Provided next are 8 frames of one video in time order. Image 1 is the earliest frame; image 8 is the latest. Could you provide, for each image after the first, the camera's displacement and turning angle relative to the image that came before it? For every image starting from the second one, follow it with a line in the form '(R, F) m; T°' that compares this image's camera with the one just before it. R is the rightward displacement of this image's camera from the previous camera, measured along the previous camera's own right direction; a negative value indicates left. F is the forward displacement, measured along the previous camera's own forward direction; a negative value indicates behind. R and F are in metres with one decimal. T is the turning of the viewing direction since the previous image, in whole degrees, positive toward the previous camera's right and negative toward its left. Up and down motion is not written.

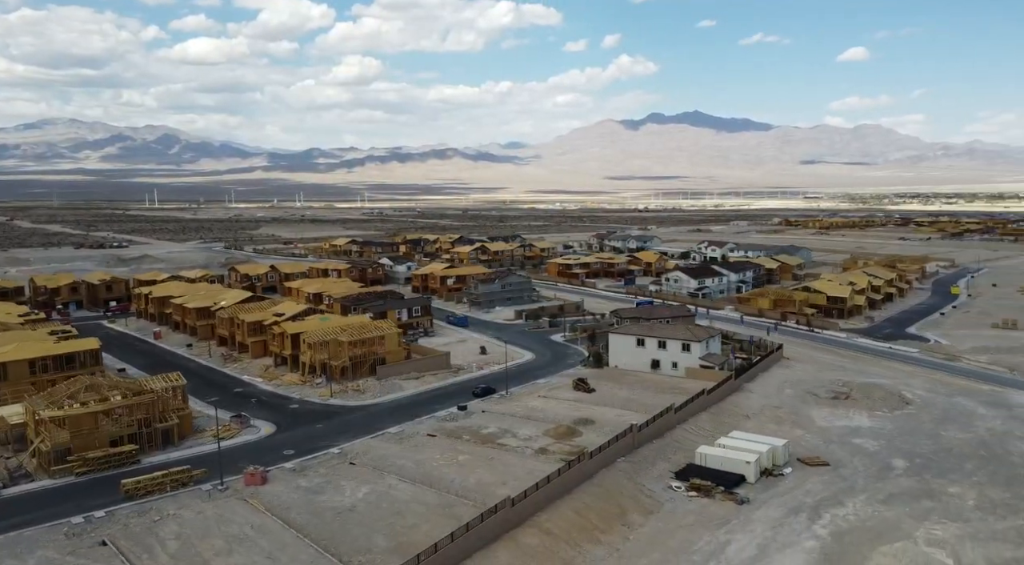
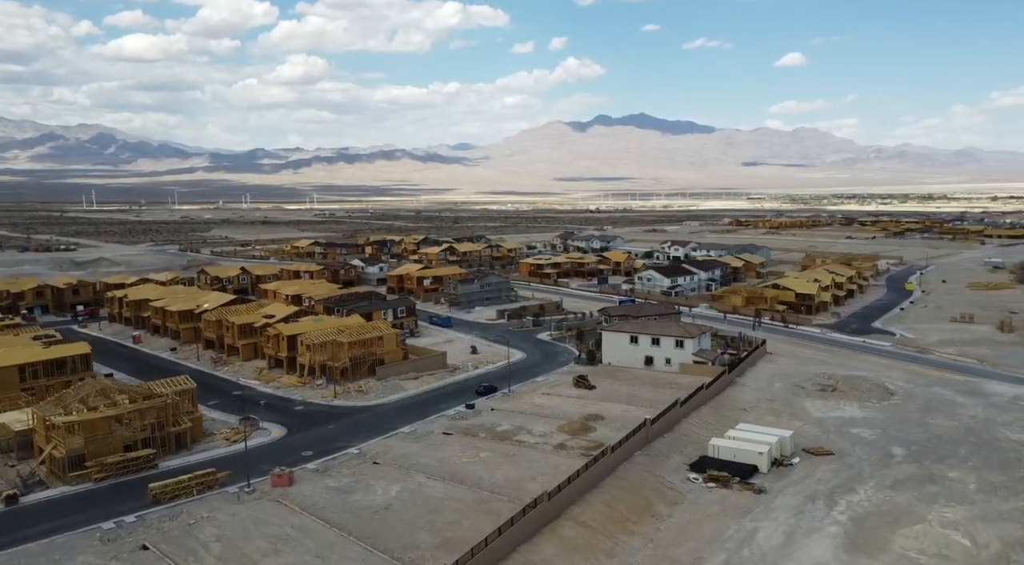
(-2.0, -0.1) m; +3°
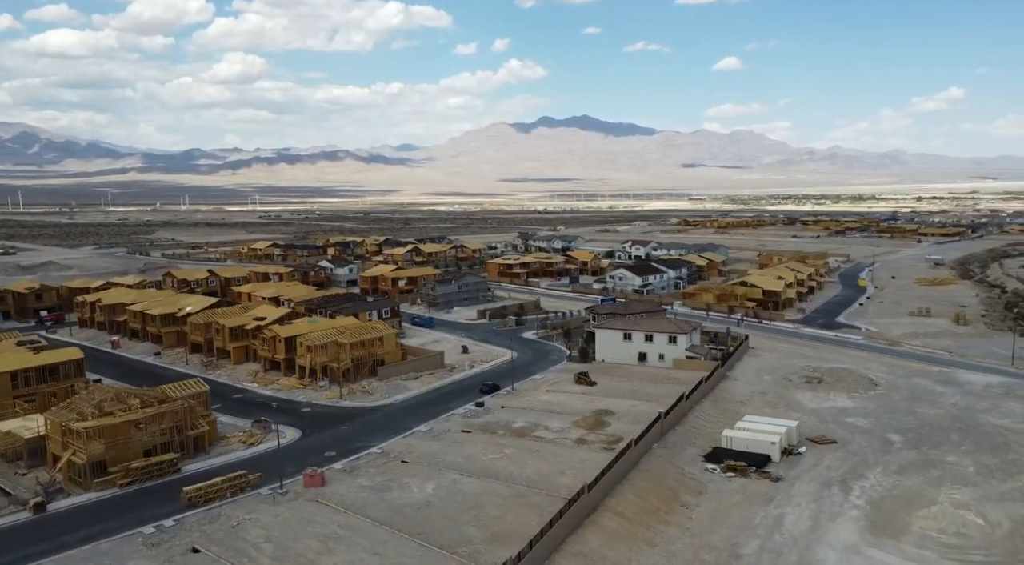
(-2.2, -0.2) m; +4°
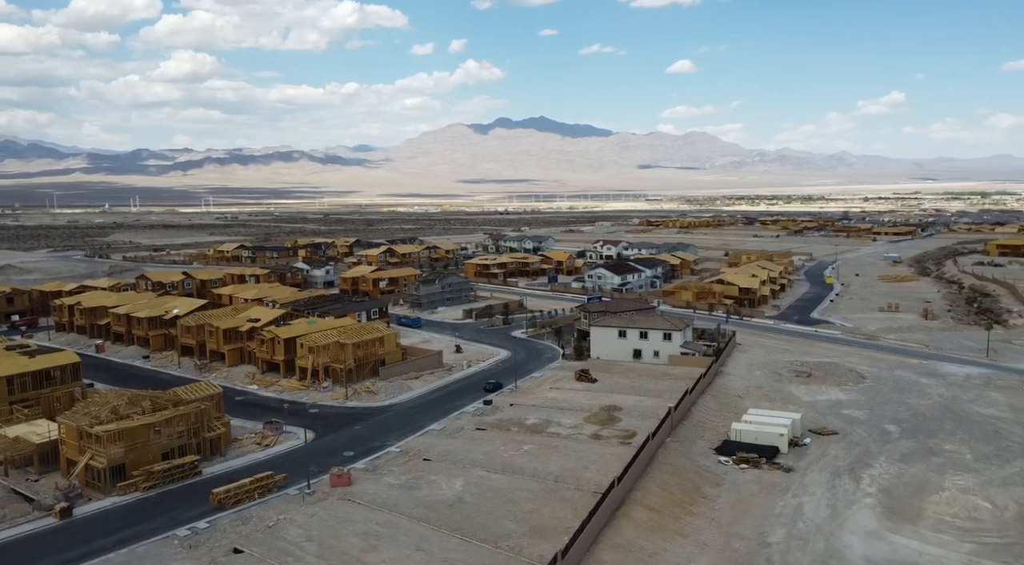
(-1.7, -0.1) m; +3°
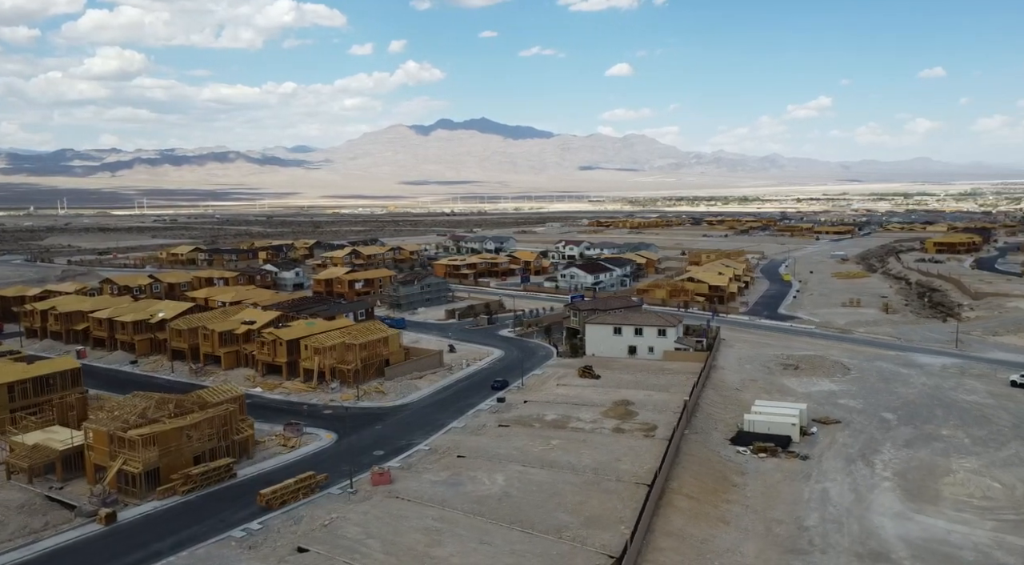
(-2.4, -0.2) m; +4°
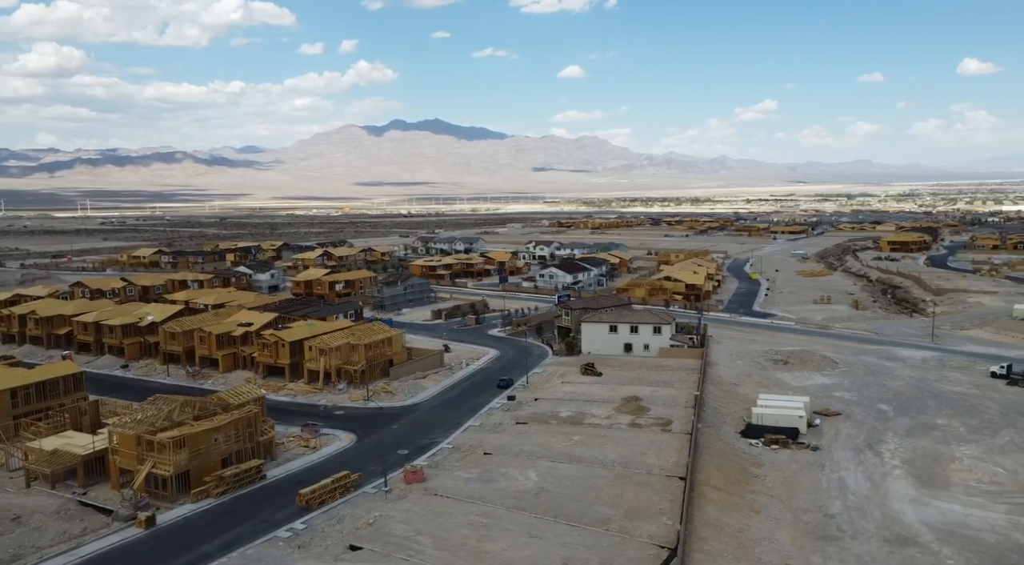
(-1.9, -0.2) m; +3°
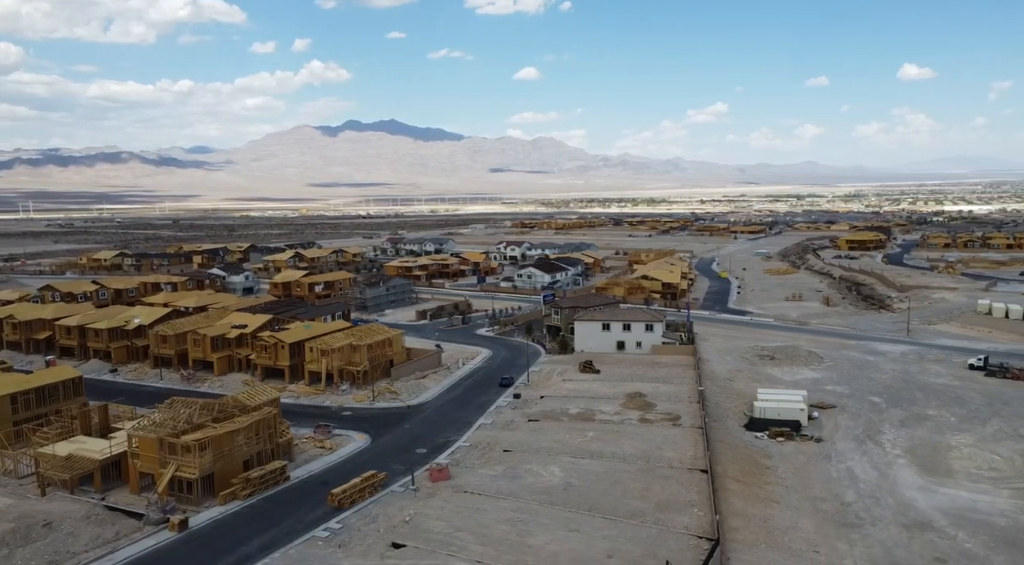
(-1.7, -0.2) m; +3°
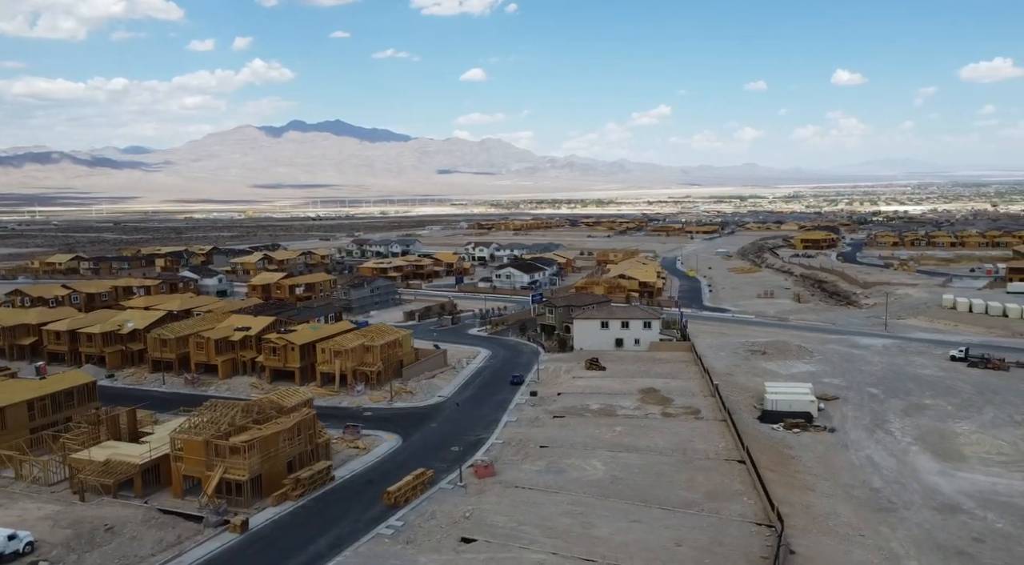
(-2.4, -0.2) m; +3°
